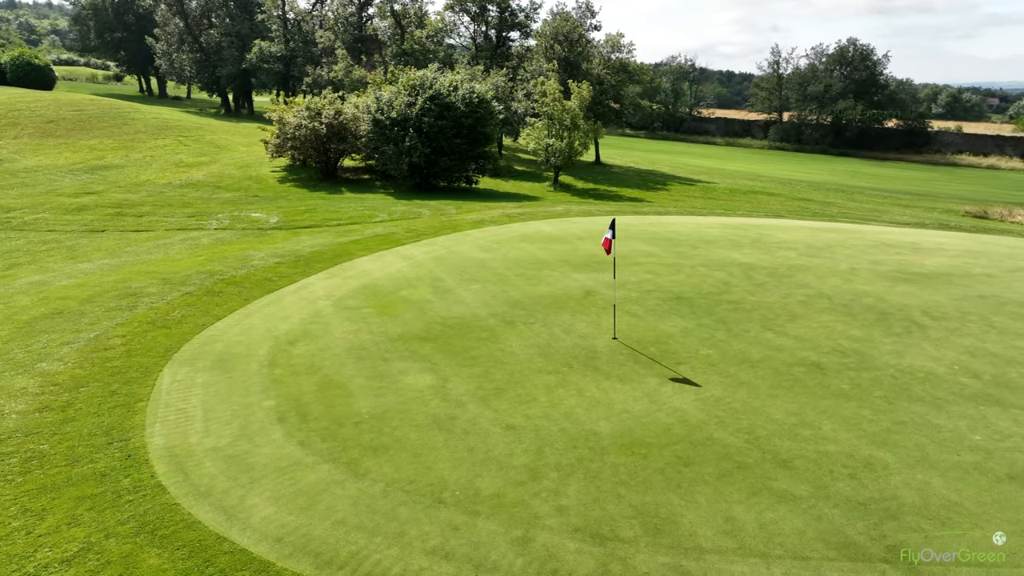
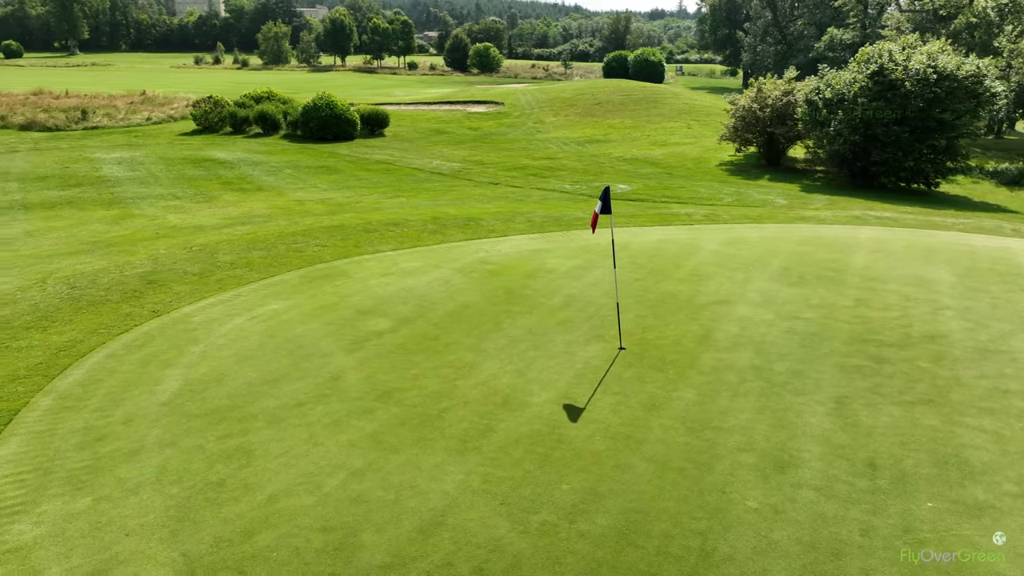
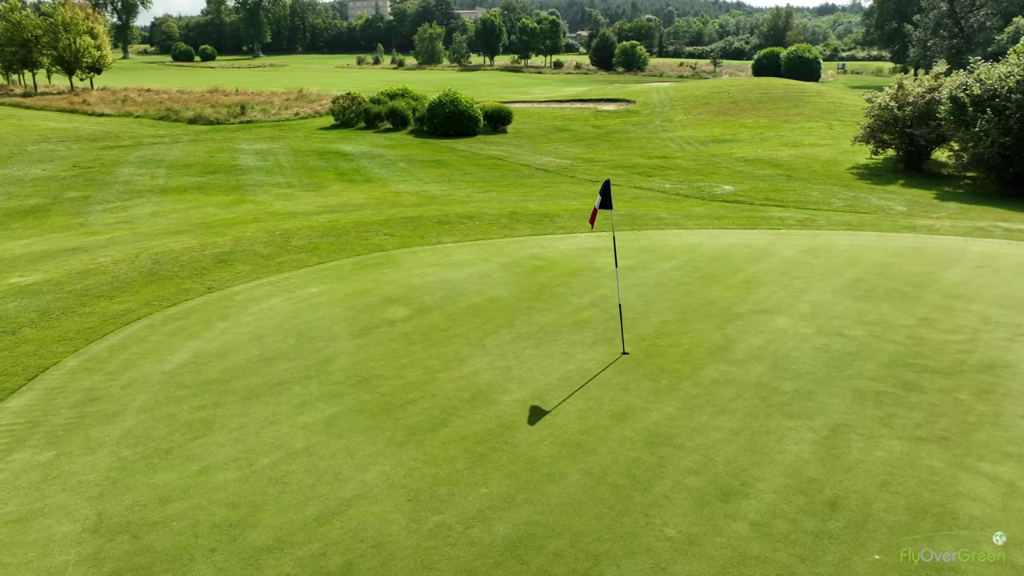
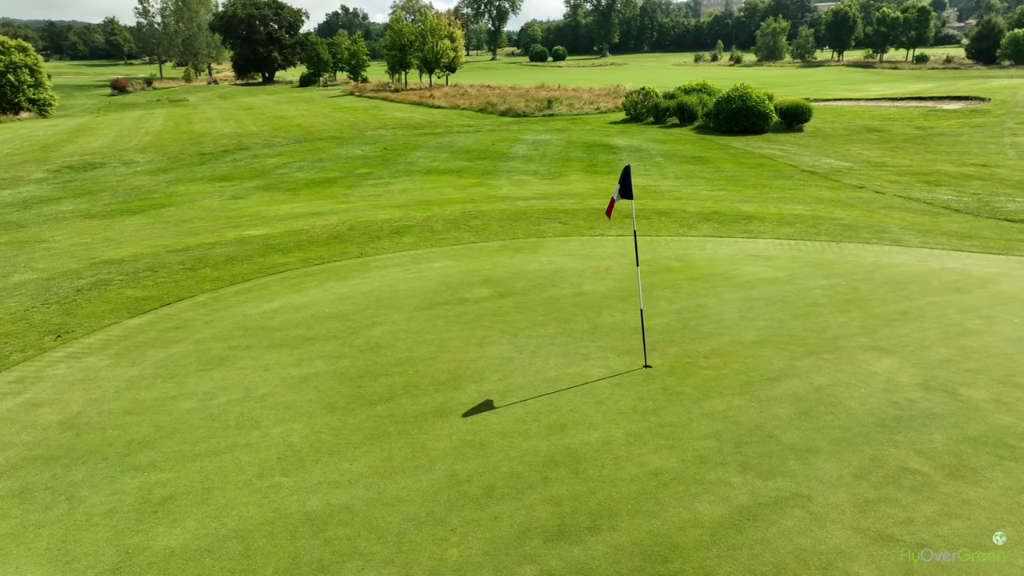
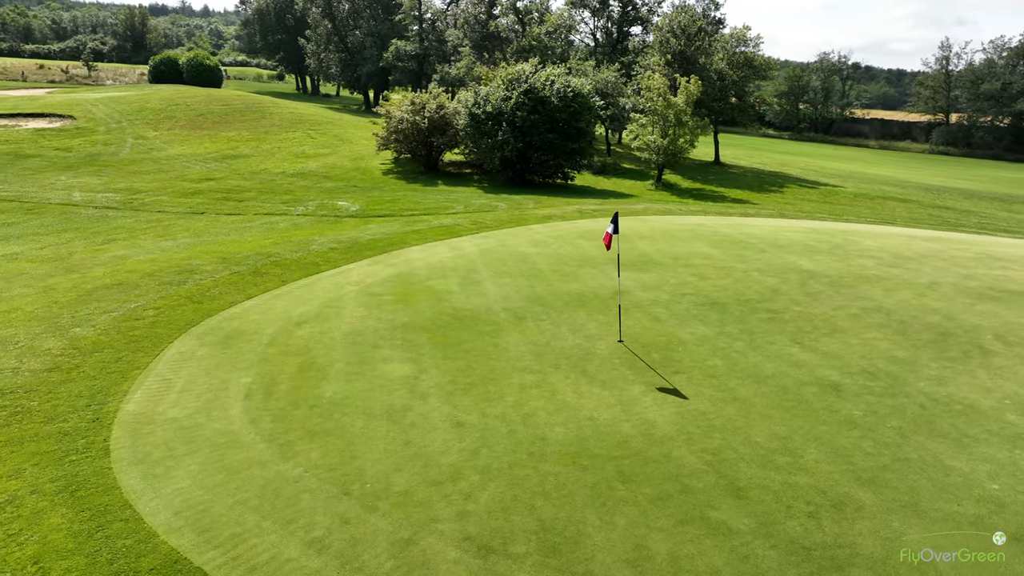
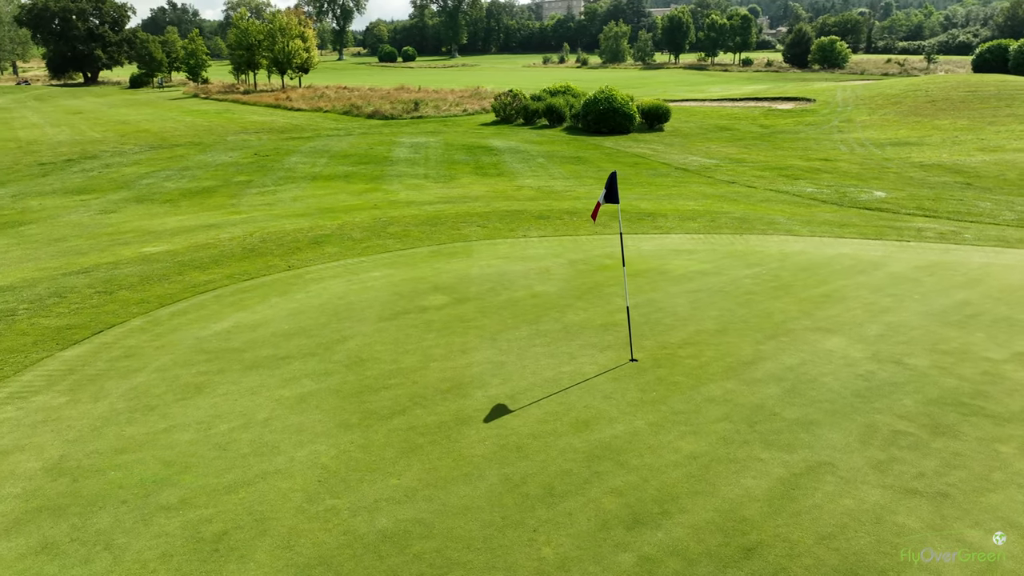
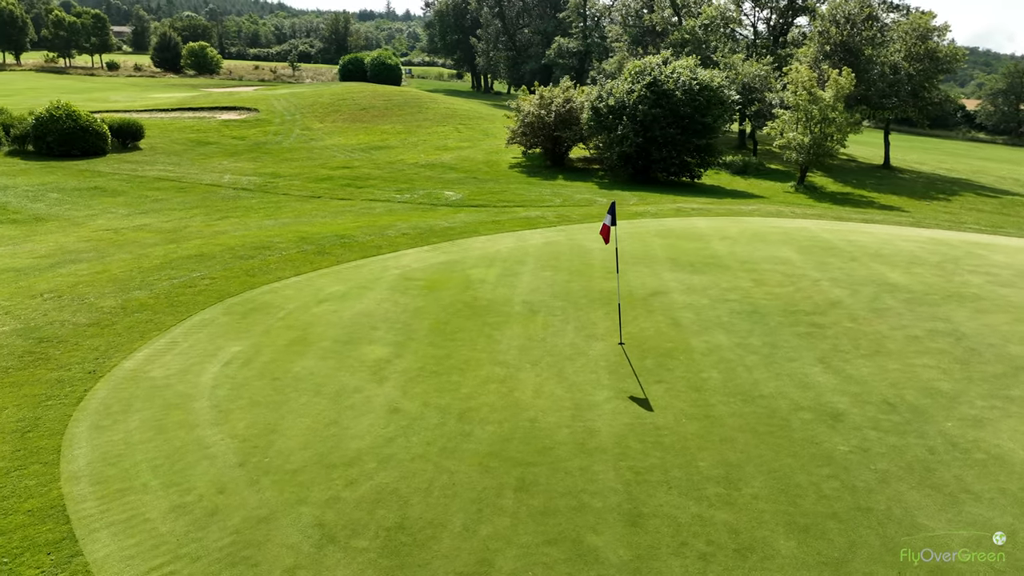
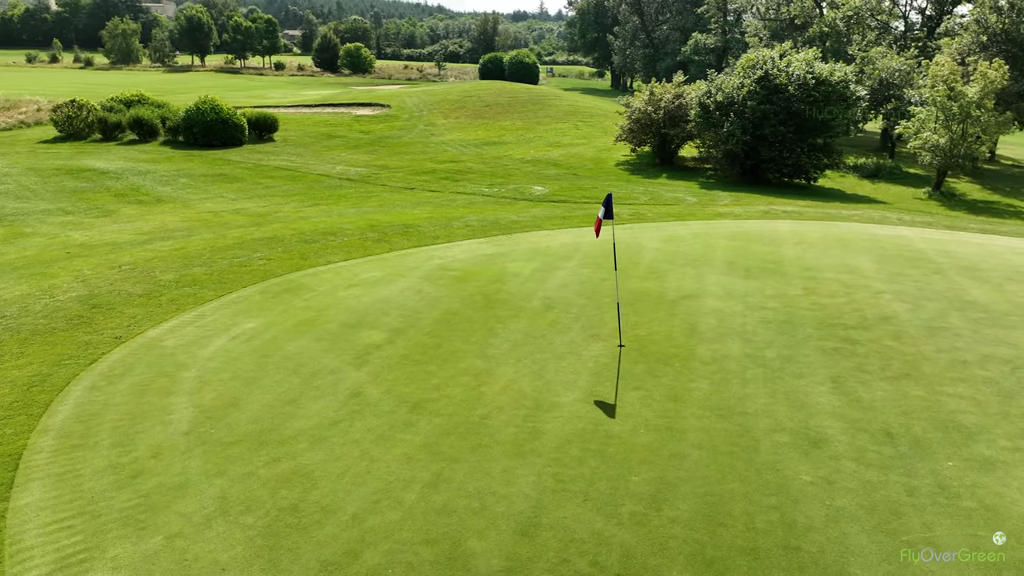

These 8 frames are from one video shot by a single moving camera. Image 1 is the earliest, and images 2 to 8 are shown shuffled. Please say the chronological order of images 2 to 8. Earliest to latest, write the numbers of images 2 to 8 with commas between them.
5, 7, 8, 2, 3, 6, 4
